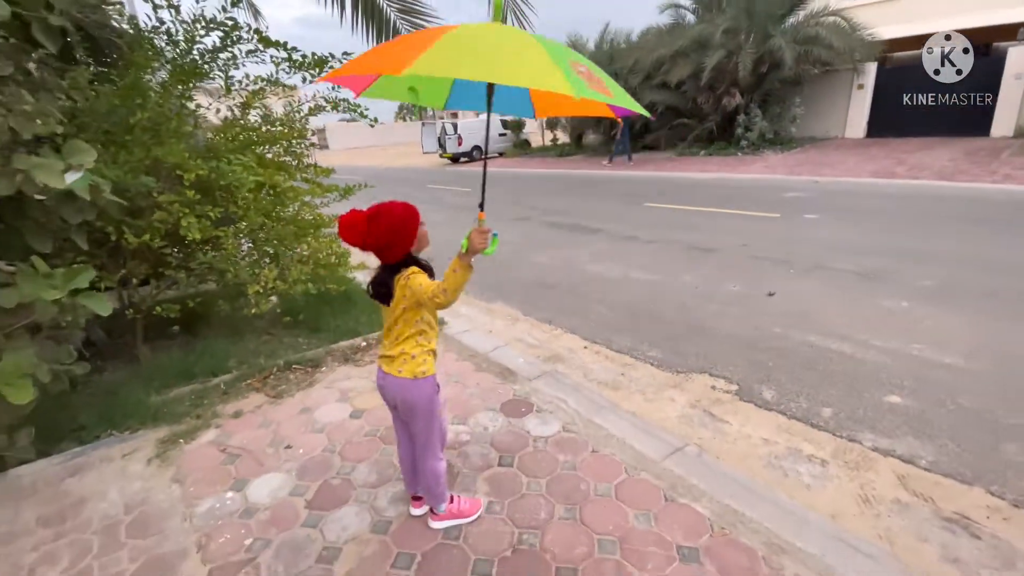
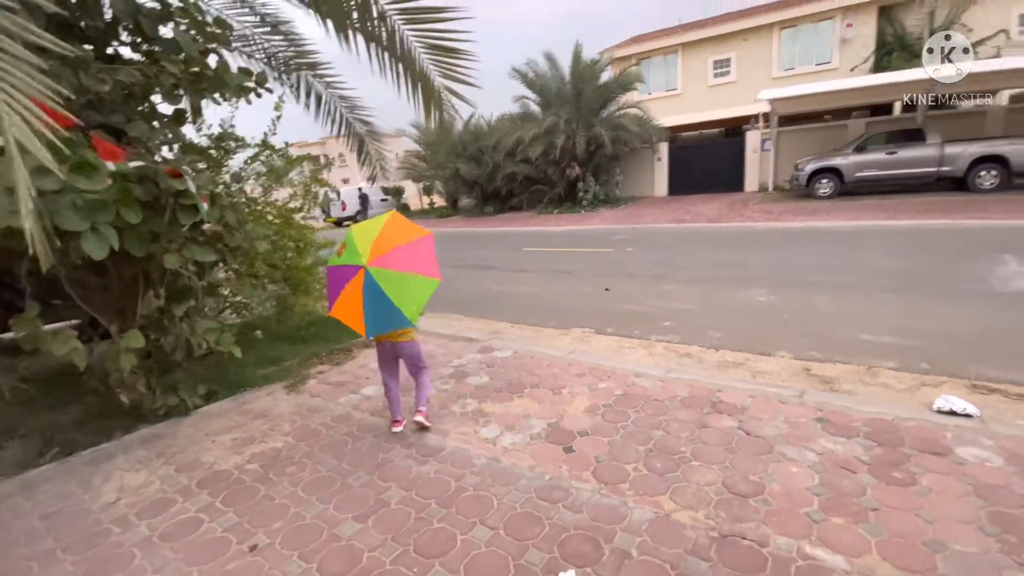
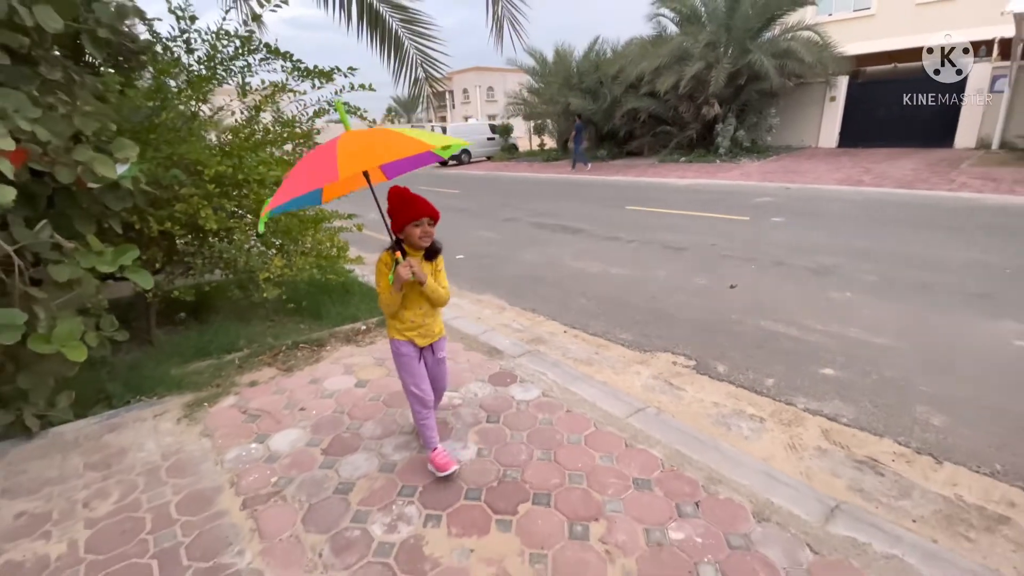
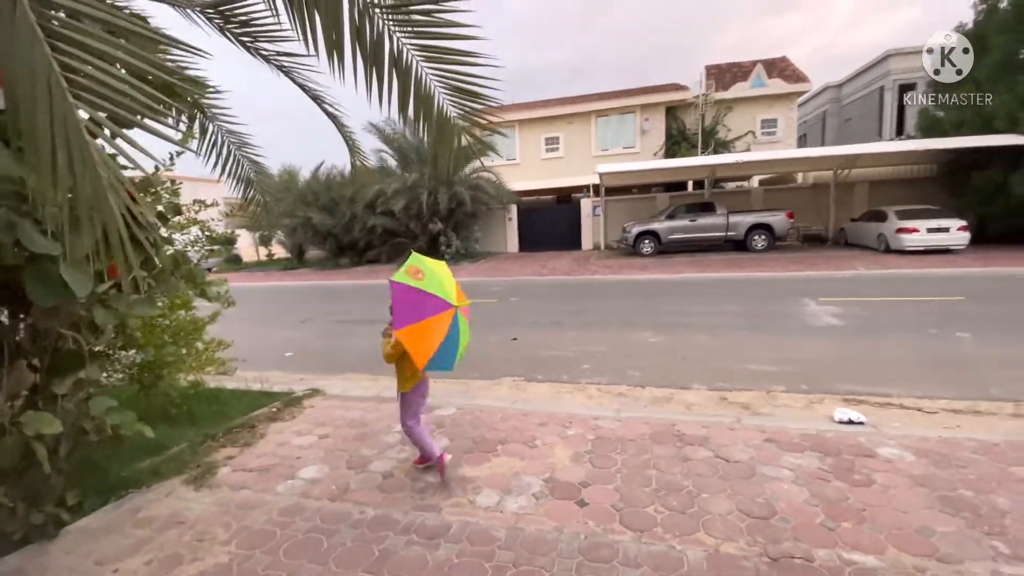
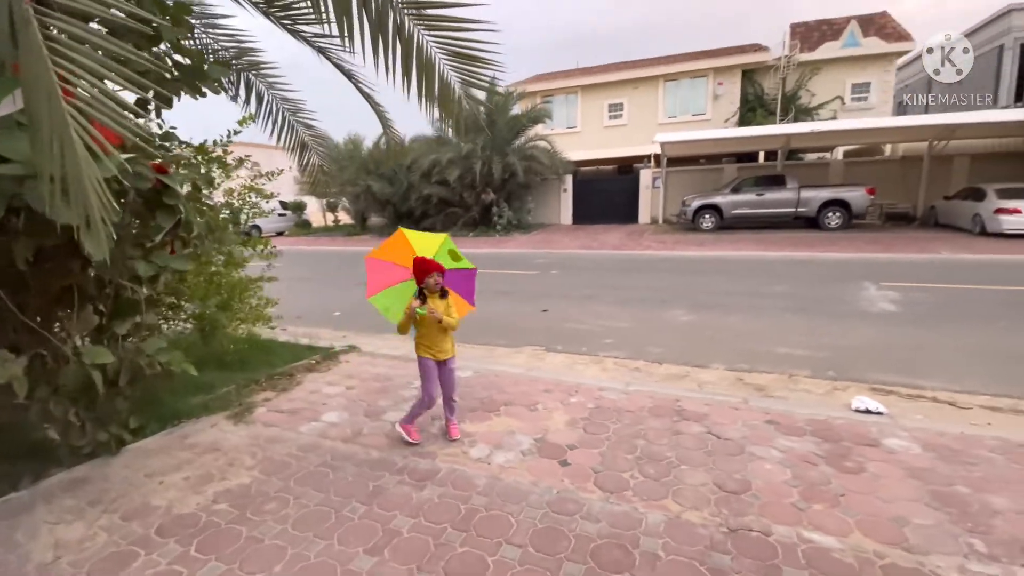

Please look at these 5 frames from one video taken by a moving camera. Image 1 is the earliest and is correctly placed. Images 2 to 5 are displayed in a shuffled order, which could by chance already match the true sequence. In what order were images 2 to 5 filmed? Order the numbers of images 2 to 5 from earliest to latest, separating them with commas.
3, 2, 5, 4
